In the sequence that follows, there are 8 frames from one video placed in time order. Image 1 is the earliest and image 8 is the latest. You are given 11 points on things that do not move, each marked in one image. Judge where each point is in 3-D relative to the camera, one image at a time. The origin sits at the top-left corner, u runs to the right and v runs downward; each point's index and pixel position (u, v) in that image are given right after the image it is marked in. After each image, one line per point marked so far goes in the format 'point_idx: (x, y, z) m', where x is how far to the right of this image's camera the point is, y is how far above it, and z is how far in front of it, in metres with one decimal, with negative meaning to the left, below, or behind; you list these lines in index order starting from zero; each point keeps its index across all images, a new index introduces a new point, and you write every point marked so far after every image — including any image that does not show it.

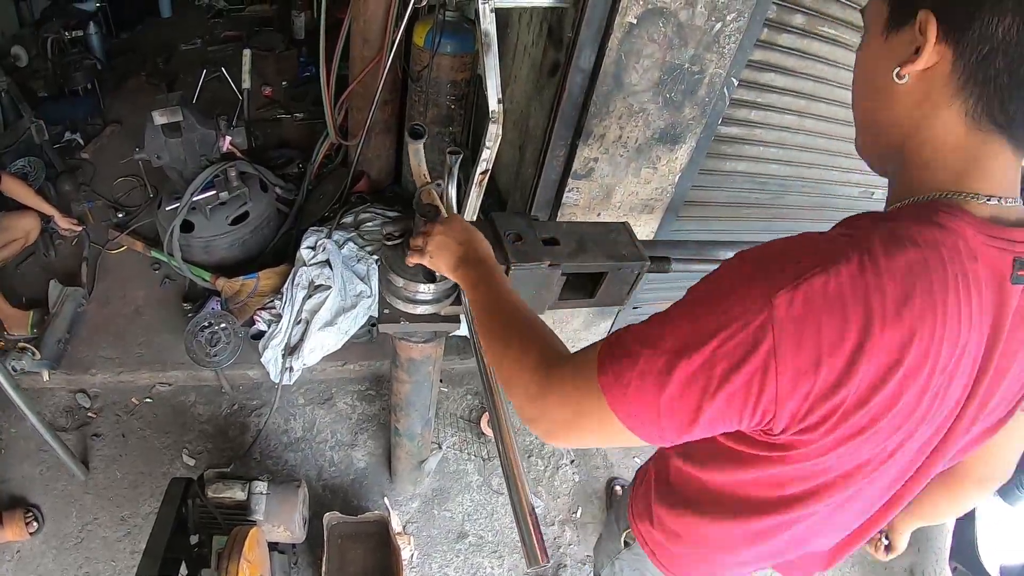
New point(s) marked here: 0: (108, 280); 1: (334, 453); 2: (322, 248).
0: (-1.8, 0.0, +2.6) m
1: (-0.6, -0.6, +2.1) m
2: (-0.8, +0.2, +2.5) m
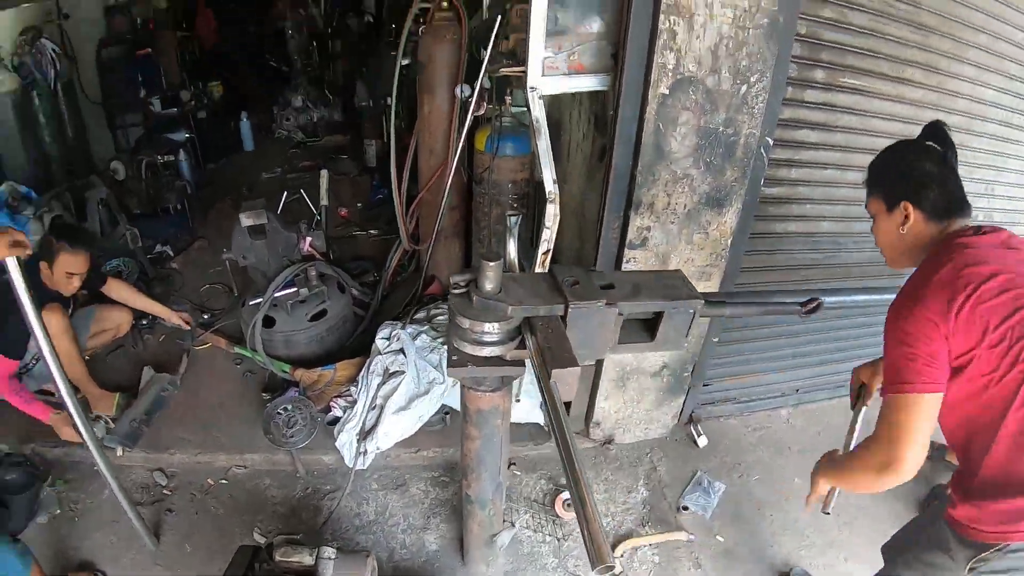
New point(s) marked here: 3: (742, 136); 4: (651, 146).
0: (-1.5, -0.4, +2.9) m
1: (-0.4, -0.9, +2.1) m
2: (-0.5, -0.2, +2.6) m
3: (+0.7, +0.4, +1.9) m
4: (+0.4, +0.4, +1.8) m
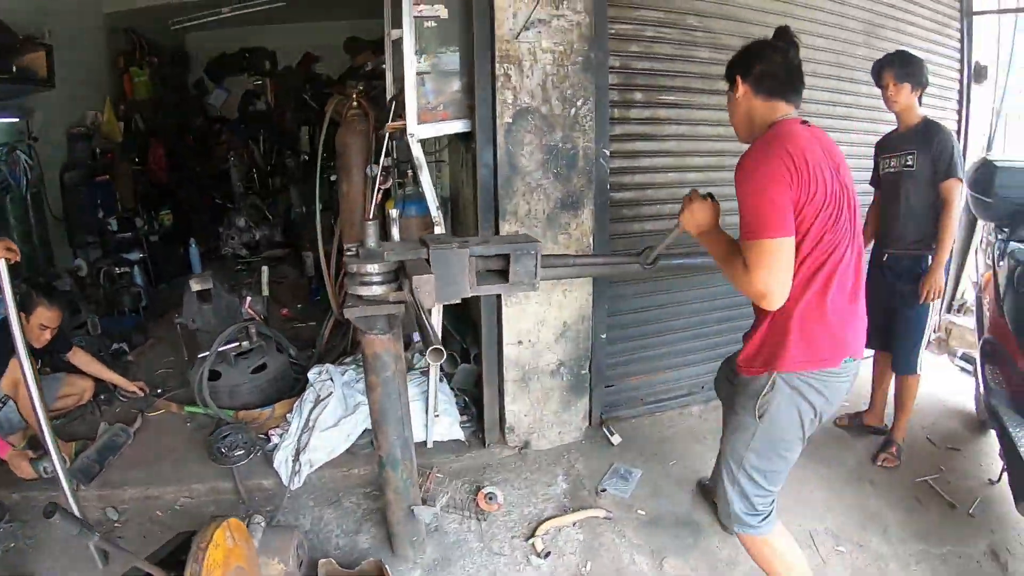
0: (-1.9, -0.7, +3.1) m
1: (-0.6, -0.9, +2.3) m
2: (-0.8, -0.4, +2.9) m
3: (+0.3, +0.5, +2.3) m
4: (0.0, +0.5, +2.3) m
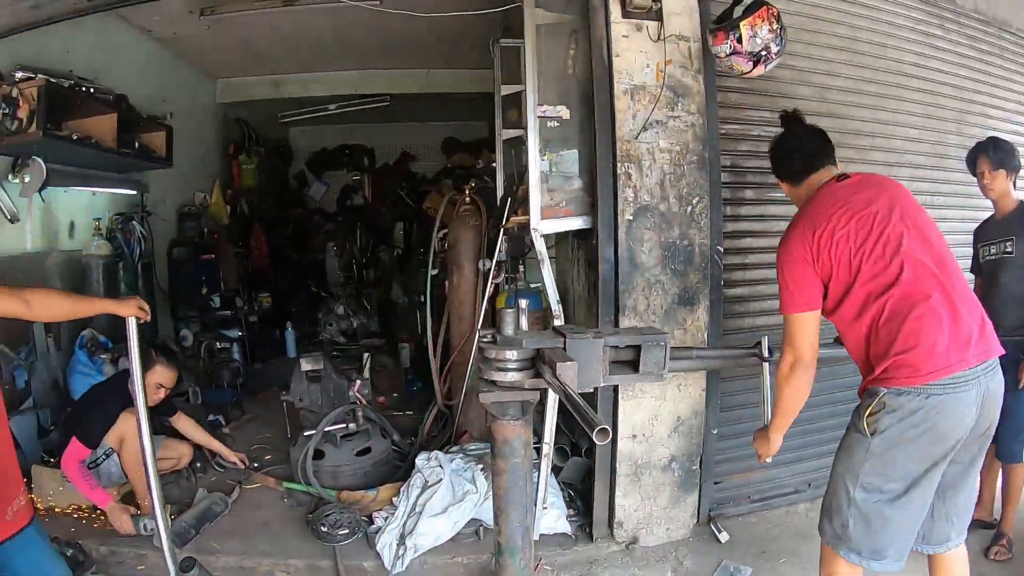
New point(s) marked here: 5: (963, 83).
0: (-1.4, -1.1, +3.1) m
1: (-0.2, -1.3, +2.2) m
2: (-0.4, -0.8, +2.9) m
3: (+0.7, +0.2, +2.4) m
4: (+0.4, +0.1, +2.3) m
5: (+2.5, +1.2, +3.4) m
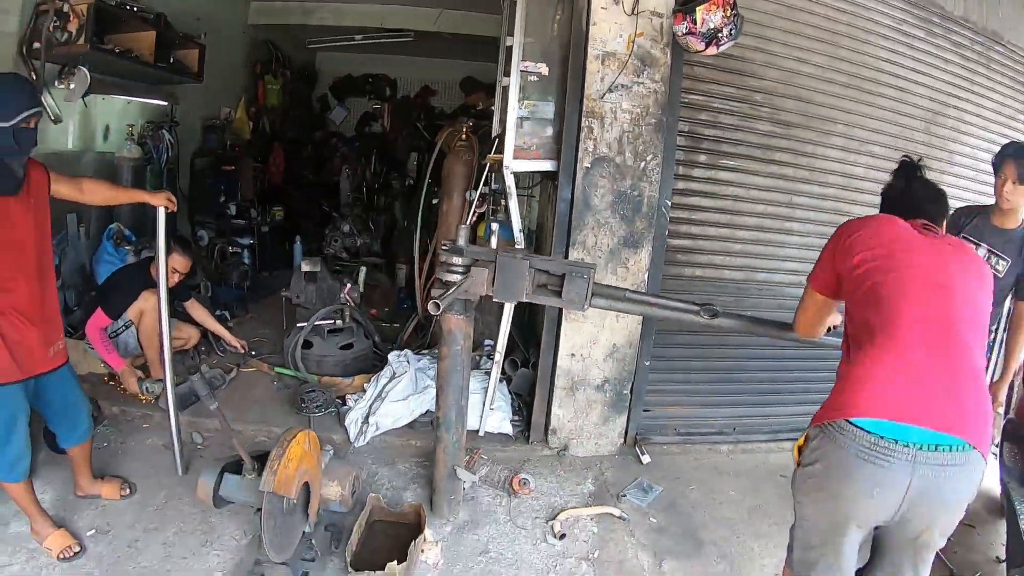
0: (-1.6, -0.6, +3.6) m
1: (-0.5, -0.9, +2.7) m
2: (-0.6, -0.4, +3.4) m
3: (+0.6, +0.4, +2.7) m
4: (+0.3, +0.4, +2.7) m
5: (+2.5, +1.2, +3.6) m
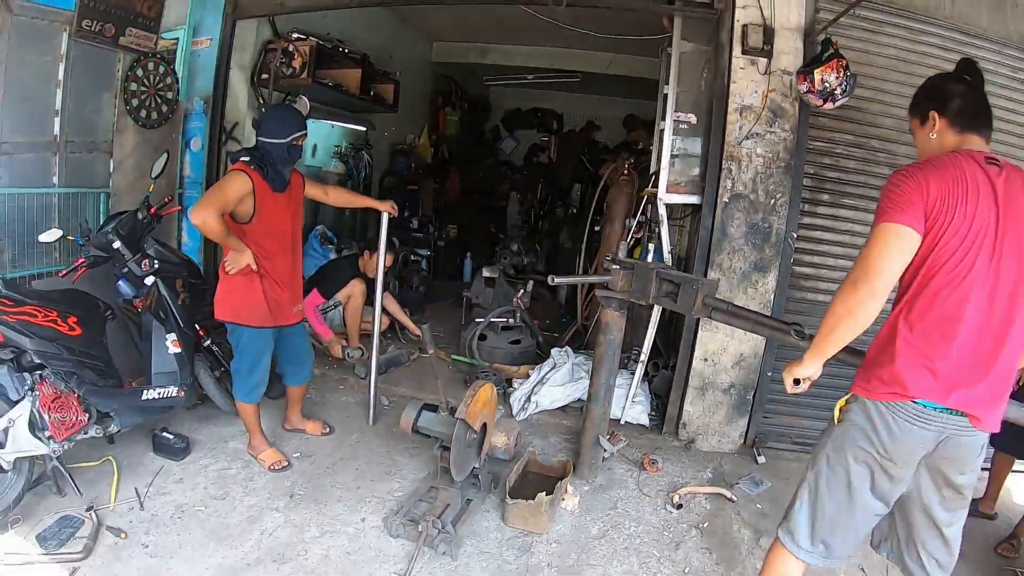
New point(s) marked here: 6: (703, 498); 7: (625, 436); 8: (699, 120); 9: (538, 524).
0: (-0.7, -0.5, +4.4) m
1: (+0.2, -0.9, +3.3) m
2: (+0.3, -0.4, +4.0) m
3: (+1.4, +0.3, +3.1) m
4: (+1.1, +0.3, +3.1) m
5: (+3.5, +1.0, +3.6) m
6: (+1.0, -1.1, +3.1) m
7: (+0.6, -0.9, +3.5) m
8: (+1.0, +0.9, +3.2) m
9: (+0.1, -1.0, +2.6) m
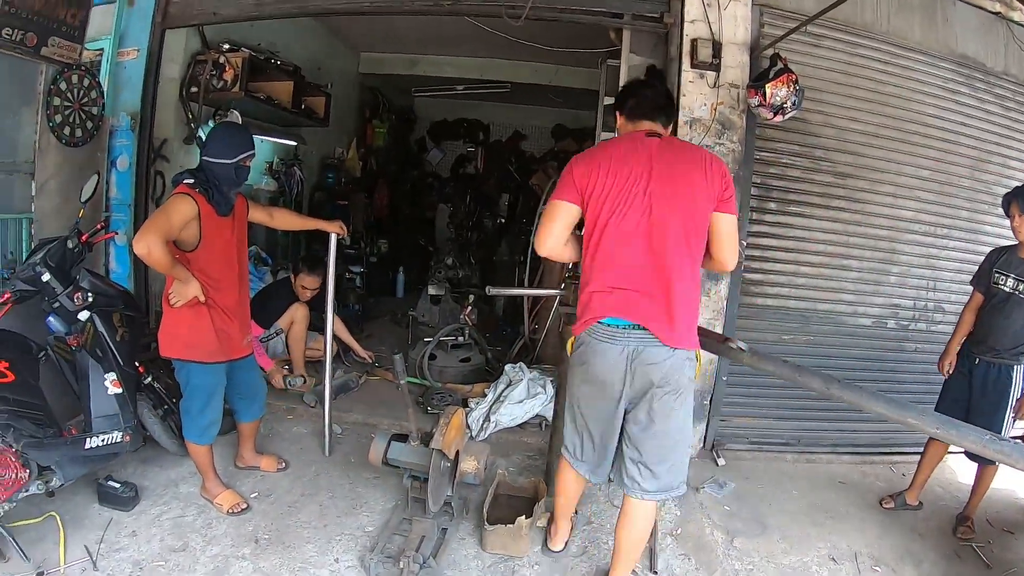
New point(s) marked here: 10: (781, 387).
0: (-1.0, -0.7, +4.2) m
1: (0.0, -1.0, +3.2) m
2: (0.0, -0.5, +3.9) m
3: (+1.1, +0.3, +3.2) m
4: (+0.8, +0.3, +3.2) m
5: (+3.1, +1.0, +3.9) m
6: (+0.8, -1.1, +3.1) m
7: (+0.4, -0.9, +3.5) m
8: (+0.7, +0.9, +3.2) m
9: (0.0, -1.1, +2.5) m
10: (+1.7, -0.6, +3.7) m
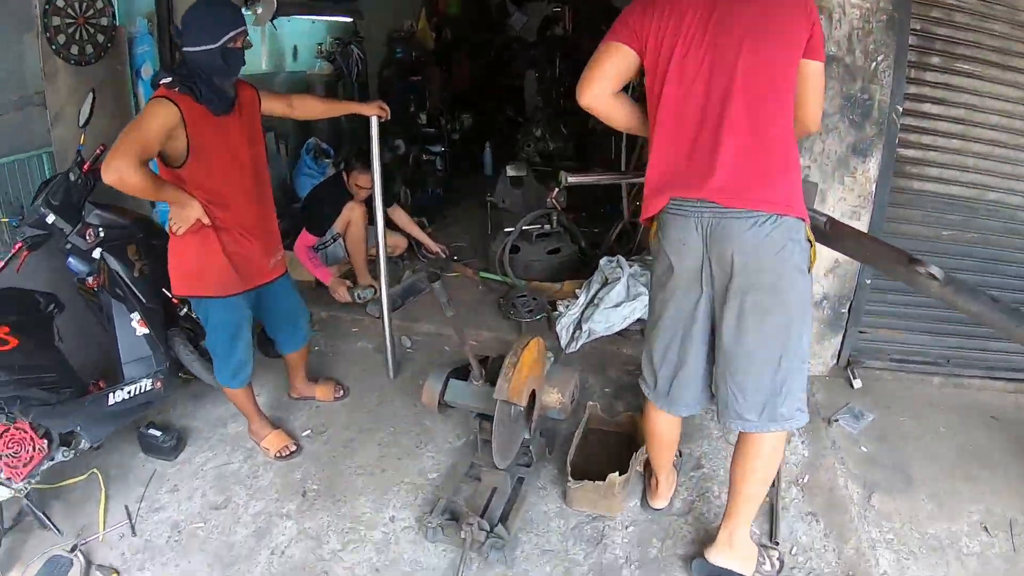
0: (-0.5, -0.1, +4.0) m
1: (+0.3, -0.5, +2.9) m
2: (+0.4, +0.1, +3.5) m
3: (+1.4, +0.7, +2.5) m
4: (+1.1, +0.7, +2.5) m
5: (+3.5, +1.6, +2.8) m
6: (+1.2, -0.7, +2.7) m
7: (+0.8, -0.4, +3.1) m
8: (+1.0, +1.3, +2.4) m
9: (+0.3, -0.8, +2.2) m
10: (+2.0, 0.0, +3.1) m
